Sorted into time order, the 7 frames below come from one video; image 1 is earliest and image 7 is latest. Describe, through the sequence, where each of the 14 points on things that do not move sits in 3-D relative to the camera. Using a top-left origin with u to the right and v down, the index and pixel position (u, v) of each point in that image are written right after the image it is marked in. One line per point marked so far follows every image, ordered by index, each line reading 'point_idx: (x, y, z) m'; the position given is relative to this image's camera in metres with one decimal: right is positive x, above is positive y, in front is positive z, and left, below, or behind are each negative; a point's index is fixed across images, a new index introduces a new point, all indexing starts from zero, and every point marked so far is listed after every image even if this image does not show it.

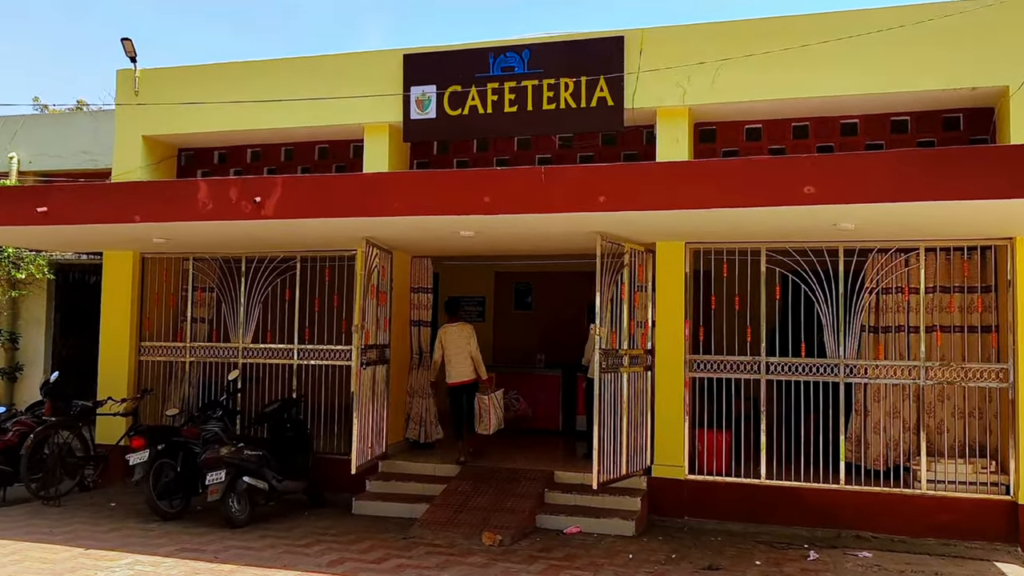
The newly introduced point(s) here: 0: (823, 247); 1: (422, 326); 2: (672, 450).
0: (+2.3, +0.3, +7.0) m
1: (-0.9, -0.3, +8.7) m
2: (+1.2, -1.3, +7.3) m
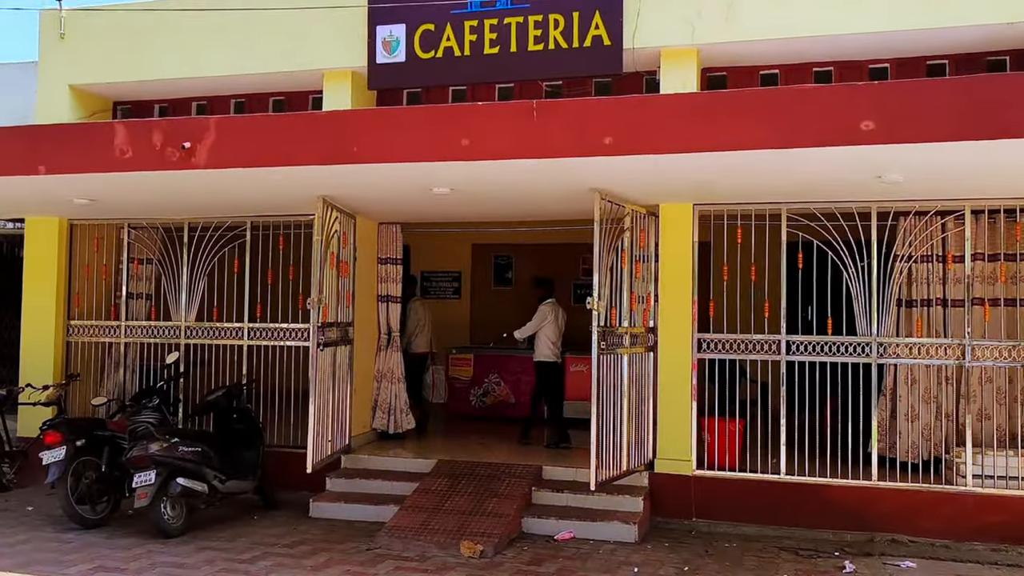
0: (+2.2, +0.5, +6.1) m
1: (-1.0, -0.1, +7.7) m
2: (+1.1, -1.1, +6.4) m
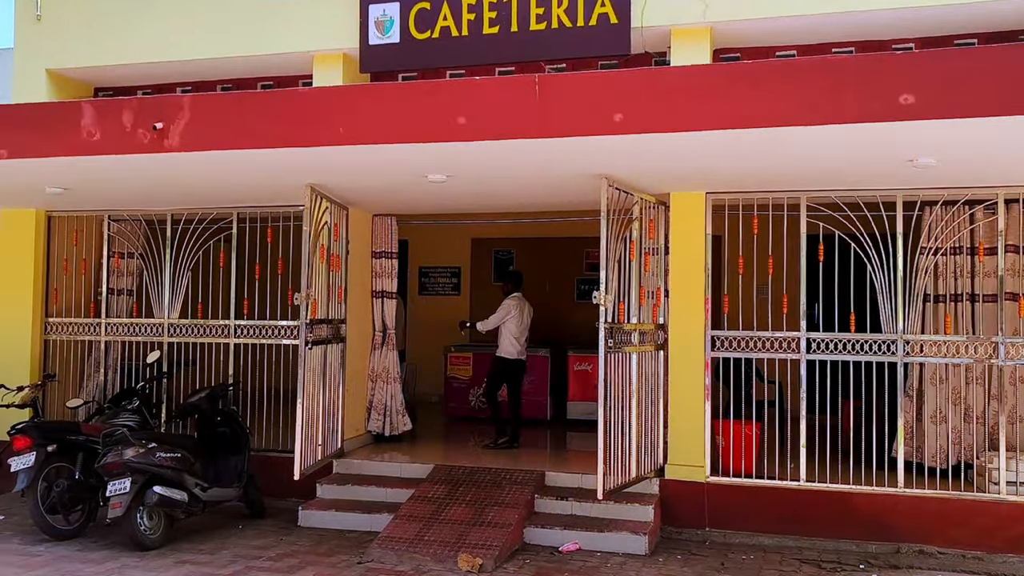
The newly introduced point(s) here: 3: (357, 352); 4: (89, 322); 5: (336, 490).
0: (+2.2, +0.6, +5.7) m
1: (-1.0, -0.1, +7.3) m
2: (+1.1, -1.0, +6.0) m
3: (-1.2, -0.5, +7.0) m
4: (-3.2, -0.3, +7.1) m
5: (-1.2, -1.4, +6.3) m
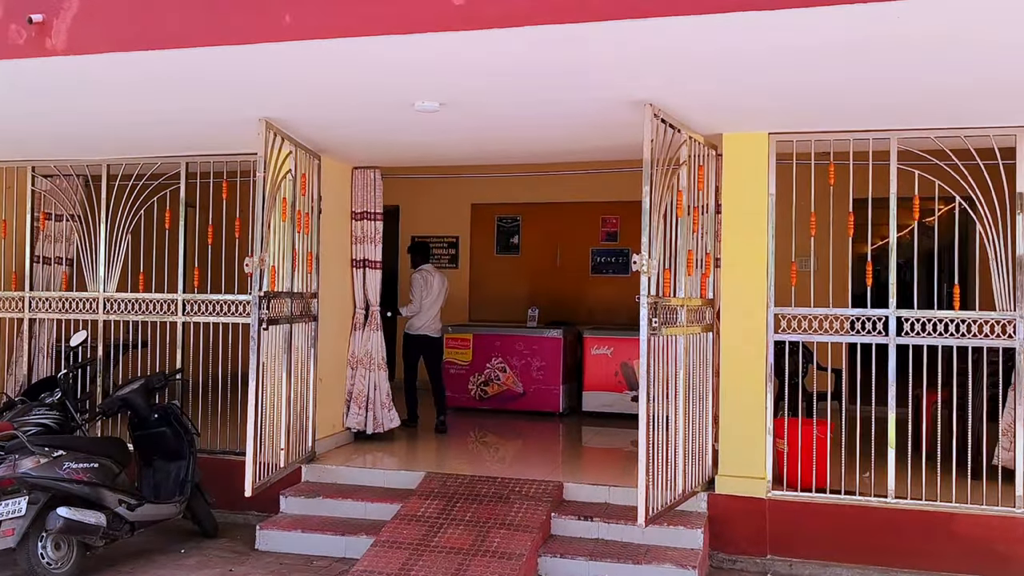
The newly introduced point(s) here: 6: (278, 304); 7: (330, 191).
0: (+2.3, +0.7, +4.5) m
1: (-0.9, +0.1, +6.1) m
2: (+1.2, -0.9, +4.7) m
3: (-1.1, -0.3, +5.8) m
4: (-3.2, -0.1, +5.9) m
5: (-1.1, -1.2, +5.1) m
6: (-1.2, -0.1, +5.0) m
7: (-1.1, +0.6, +5.7) m
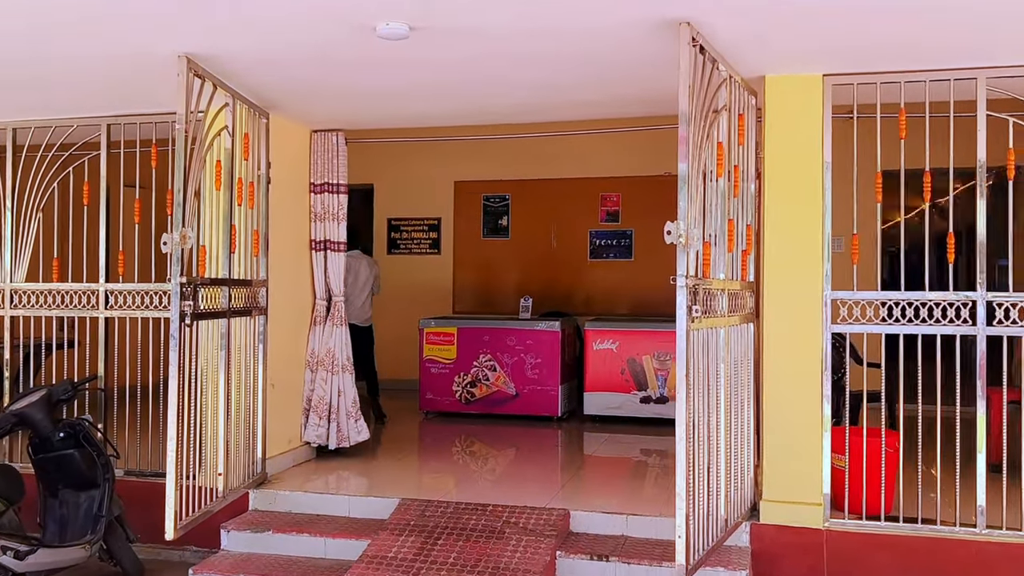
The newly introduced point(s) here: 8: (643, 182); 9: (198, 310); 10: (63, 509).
0: (+2.3, +0.8, +3.5) m
1: (-1.0, +0.2, +5.1) m
2: (+1.2, -0.8, +3.8) m
3: (-1.2, -0.2, +4.8) m
4: (-3.2, 0.0, +4.9) m
5: (-1.2, -1.1, +4.1) m
6: (-1.3, 0.0, +4.0) m
7: (-1.2, +0.7, +4.7) m
8: (+1.1, +0.9, +7.6) m
9: (-1.3, -0.1, +3.8) m
10: (-1.8, -0.9, +3.8) m
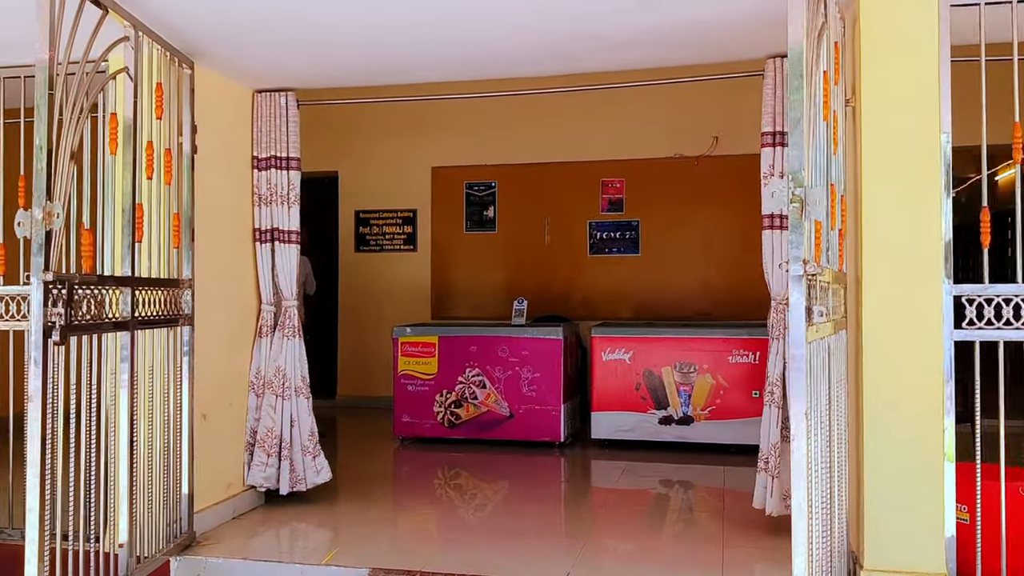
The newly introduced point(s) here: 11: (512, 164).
0: (+2.3, +0.9, +2.6) m
1: (-1.0, +0.2, +4.0) m
2: (+1.2, -0.7, +2.8) m
3: (-1.2, -0.2, +3.8) m
4: (-3.2, 0.0, +3.8) m
5: (-1.1, -1.1, +3.1) m
6: (-1.3, 0.0, +2.9) m
7: (-1.2, +0.7, +3.7) m
8: (+1.0, +0.9, +6.6) m
9: (-1.3, -0.1, +2.7) m
10: (-1.8, -0.9, +2.7) m
11: (0.0, +0.9, +6.8) m
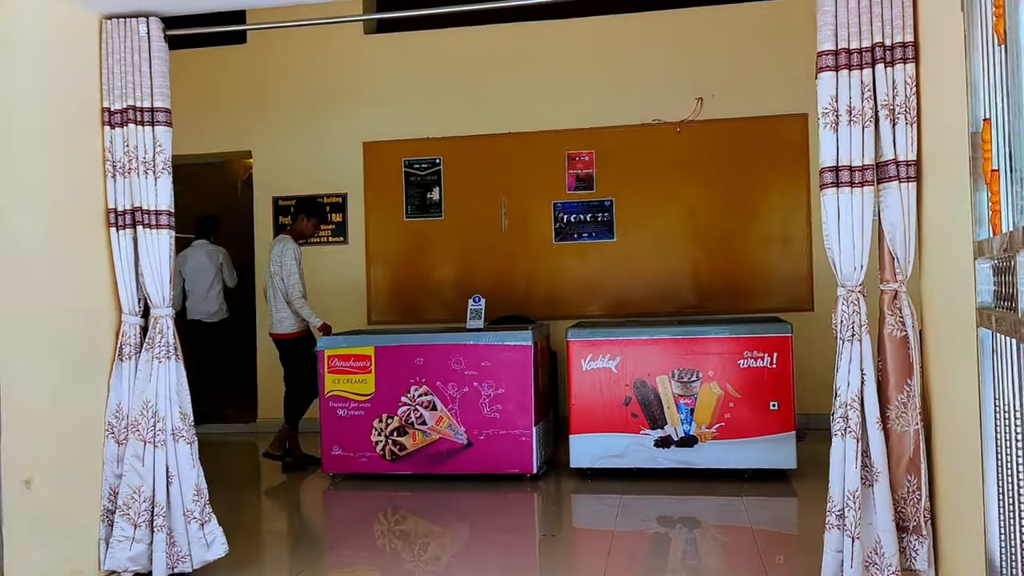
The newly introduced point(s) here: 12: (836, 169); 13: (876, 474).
0: (+2.2, +0.9, +1.6) m
1: (-1.1, +0.2, +2.9) m
2: (+1.2, -0.7, +1.8) m
3: (-1.3, -0.2, +2.6) m
4: (-3.3, -0.1, +2.5) m
5: (-1.2, -1.1, +1.9) m
6: (-1.3, -0.1, +1.8) m
7: (-1.3, +0.6, +2.5) m
8: (+0.7, +0.9, +5.5) m
9: (-1.3, -0.1, +1.6) m
10: (-1.8, -1.0, +1.5) m
11: (-0.3, +0.9, +5.8) m
12: (+0.9, +0.3, +2.5) m
13: (+1.0, -0.5, +2.4) m
